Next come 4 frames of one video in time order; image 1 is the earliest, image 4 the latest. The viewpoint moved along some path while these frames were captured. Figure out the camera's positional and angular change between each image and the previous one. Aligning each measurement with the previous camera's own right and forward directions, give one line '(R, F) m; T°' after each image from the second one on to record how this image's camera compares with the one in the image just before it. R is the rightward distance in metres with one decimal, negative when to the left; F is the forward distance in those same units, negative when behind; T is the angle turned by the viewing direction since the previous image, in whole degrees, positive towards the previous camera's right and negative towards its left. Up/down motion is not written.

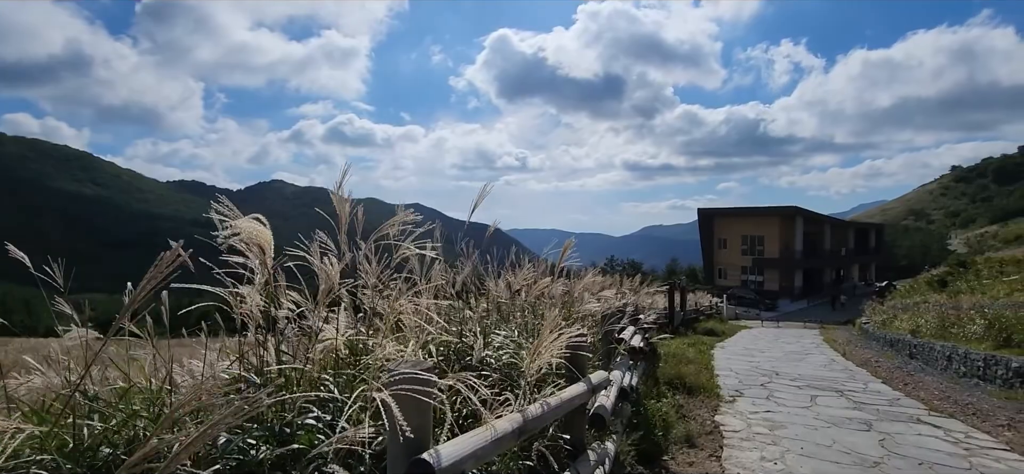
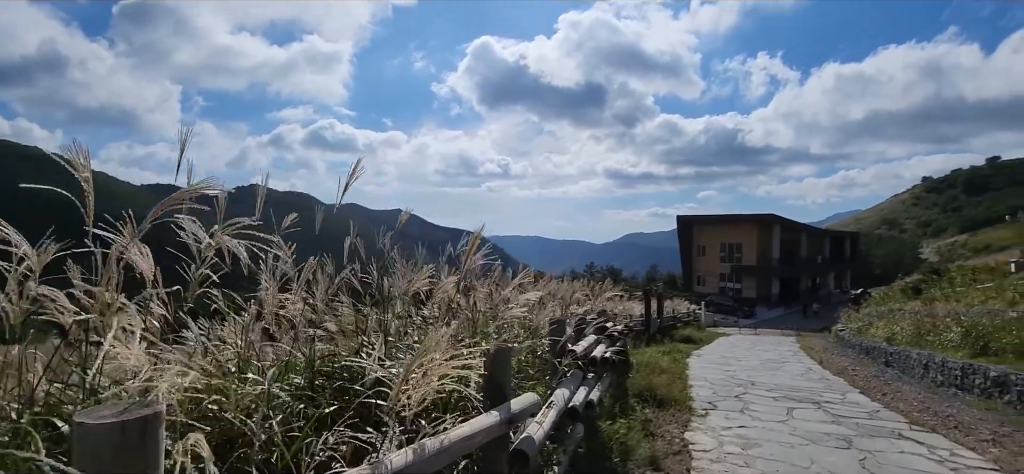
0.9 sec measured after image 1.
(+0.2, +0.4) m; +2°
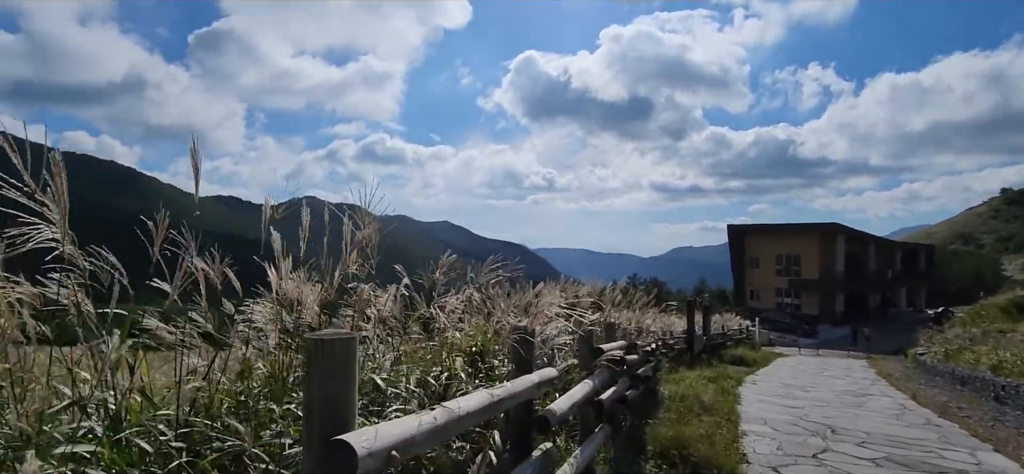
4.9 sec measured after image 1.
(+0.6, +2.0) m; -5°
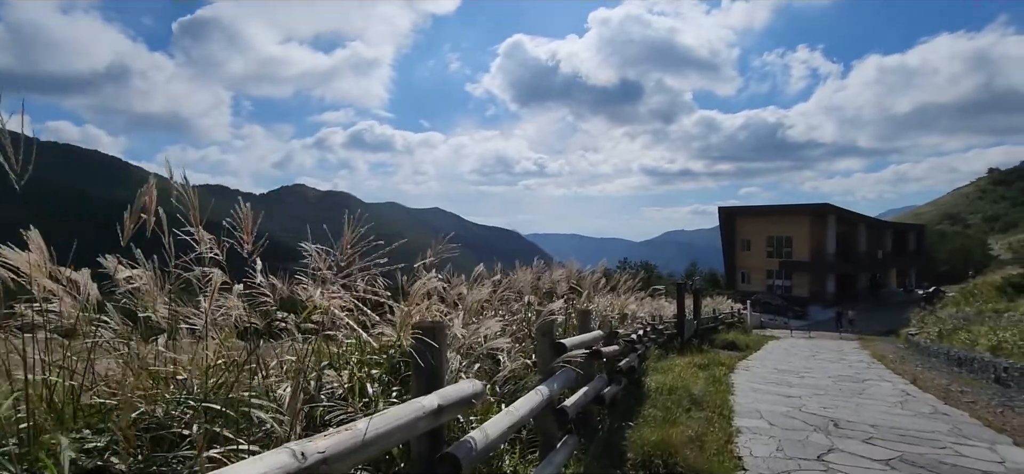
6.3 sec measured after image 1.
(+0.2, +0.7) m; +1°
